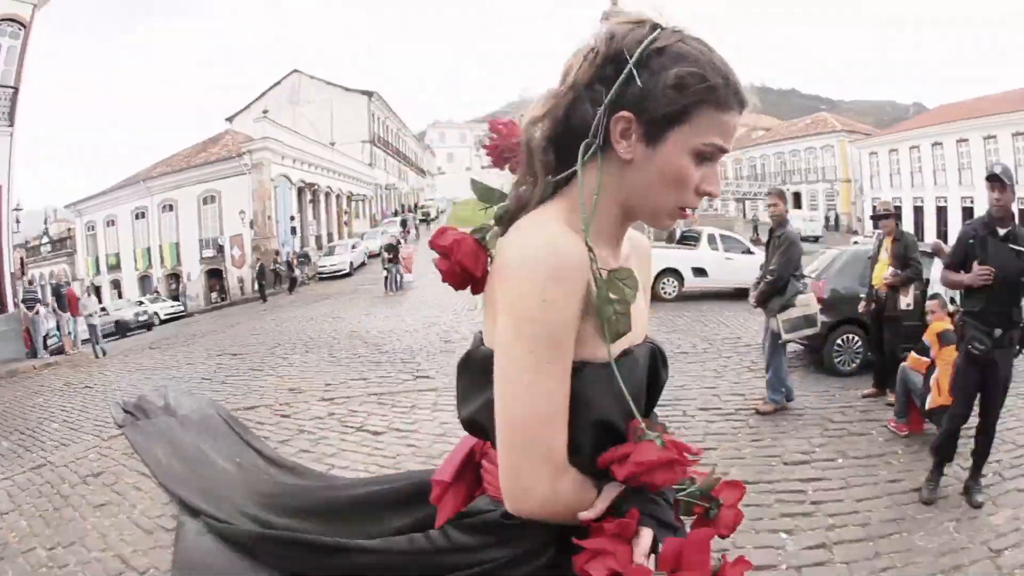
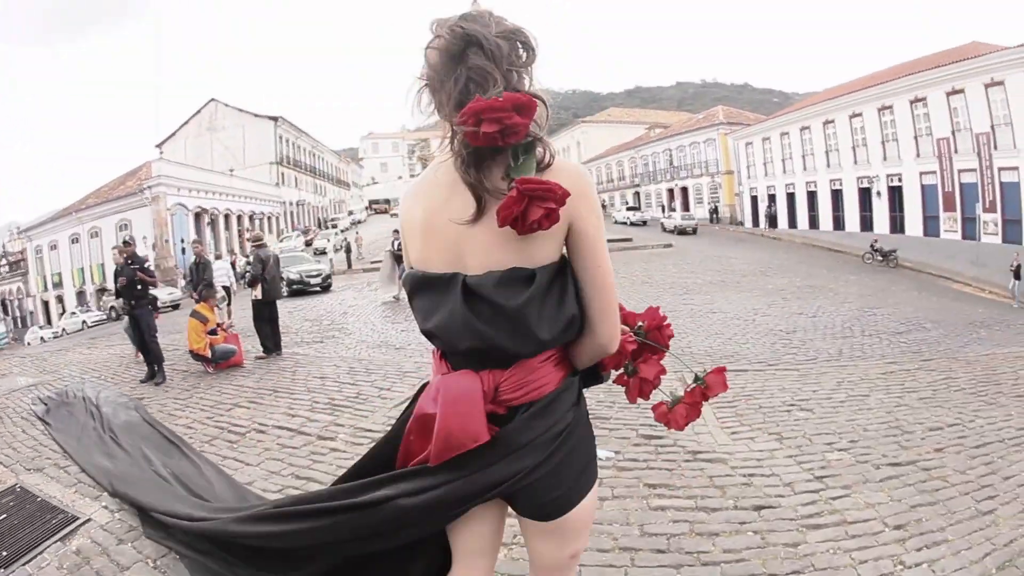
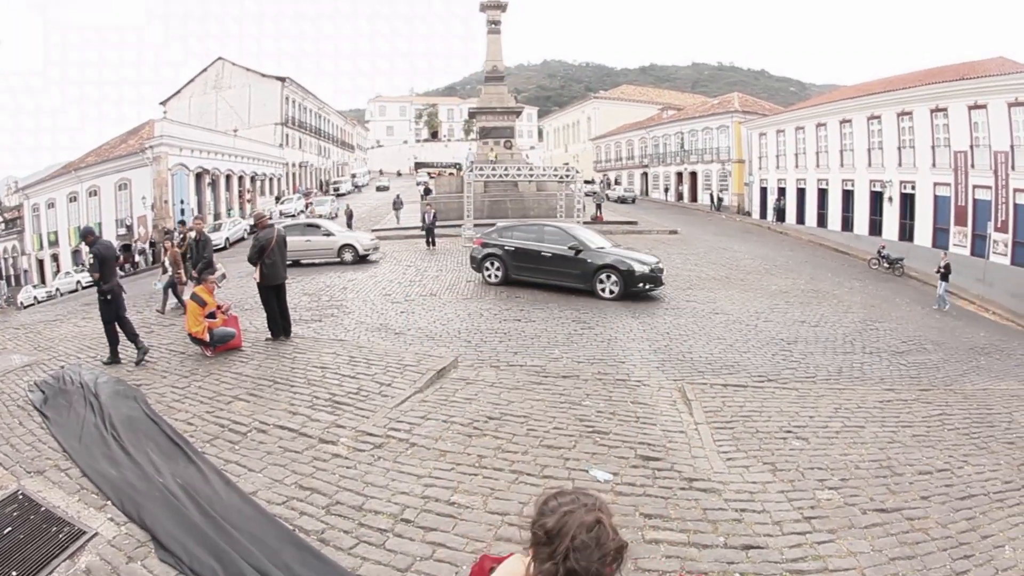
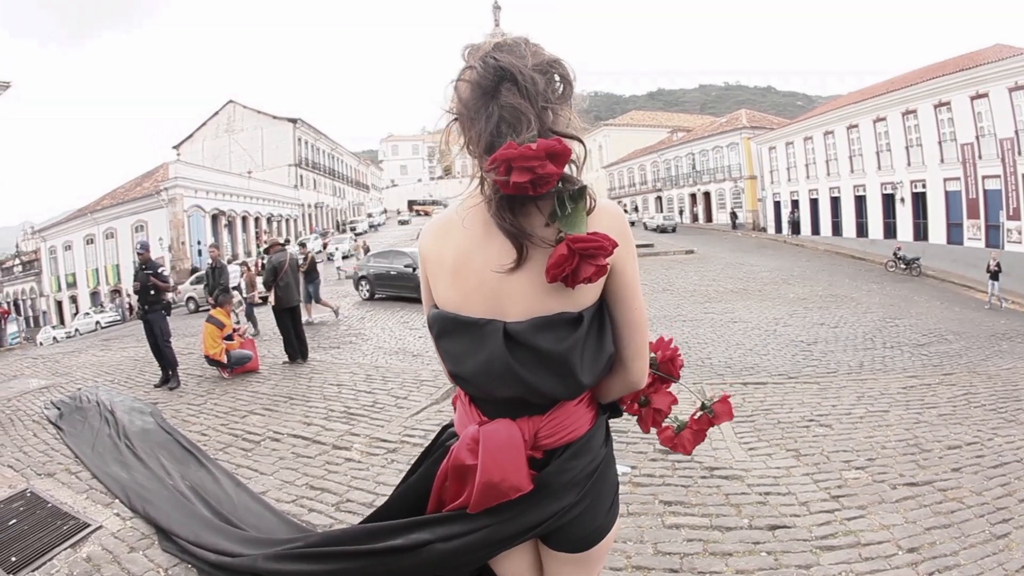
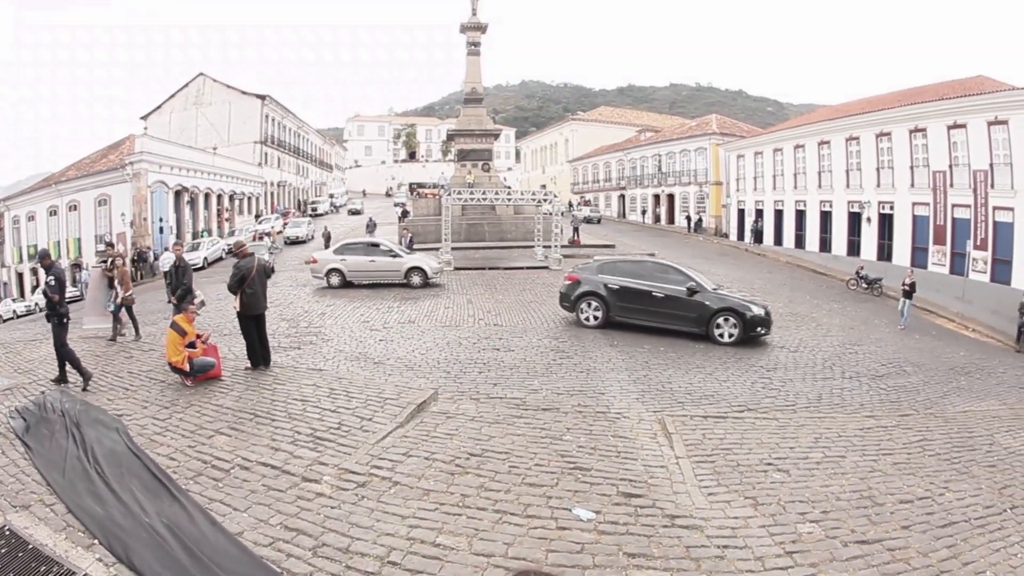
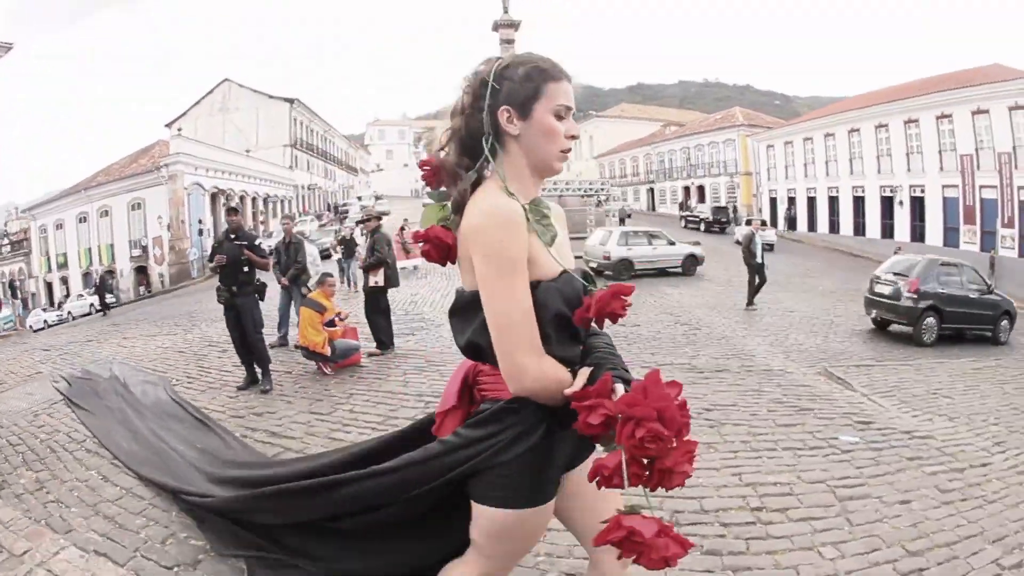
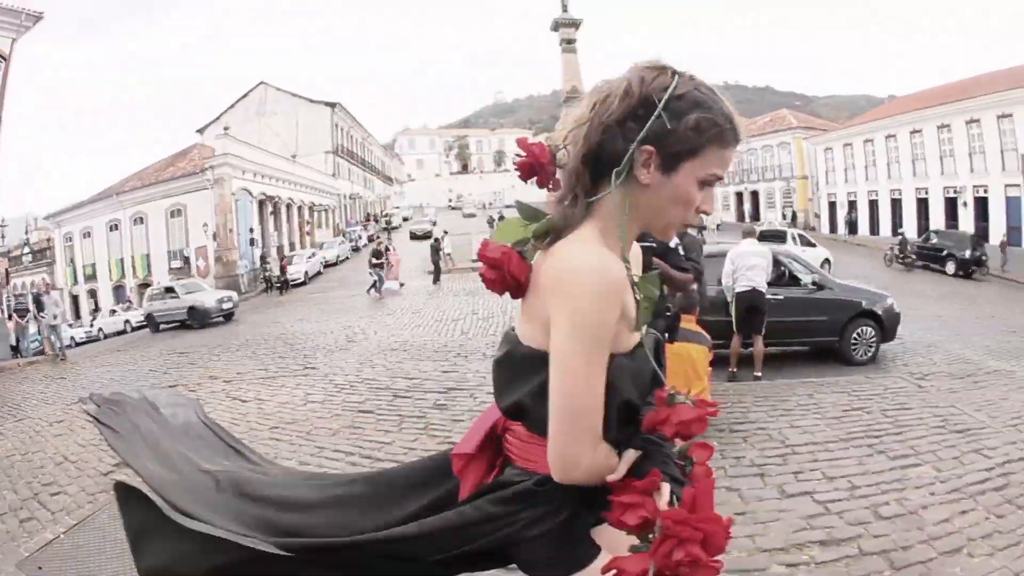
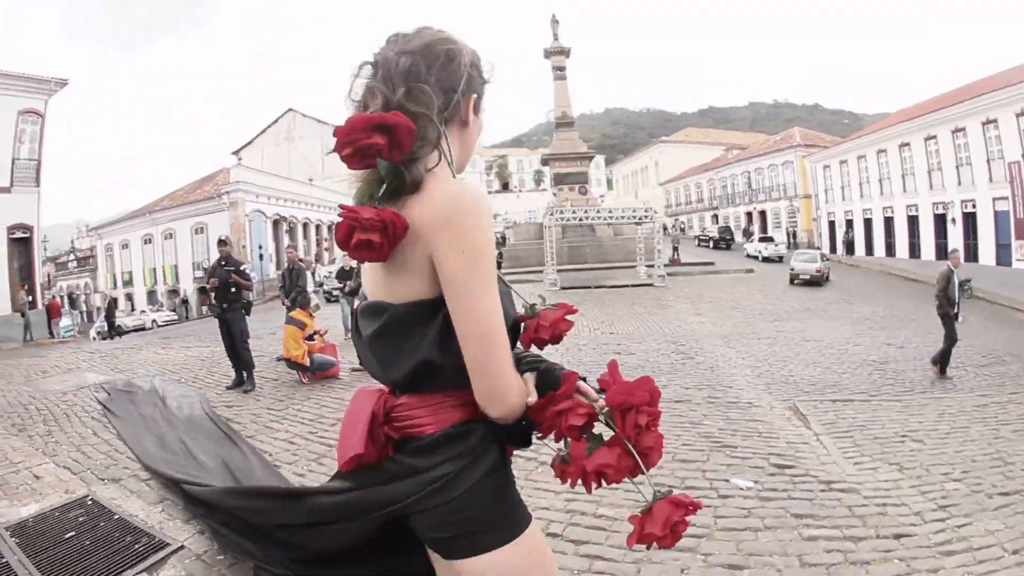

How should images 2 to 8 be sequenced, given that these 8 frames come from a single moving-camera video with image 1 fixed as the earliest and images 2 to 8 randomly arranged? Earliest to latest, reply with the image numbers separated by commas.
7, 6, 8, 2, 4, 3, 5
